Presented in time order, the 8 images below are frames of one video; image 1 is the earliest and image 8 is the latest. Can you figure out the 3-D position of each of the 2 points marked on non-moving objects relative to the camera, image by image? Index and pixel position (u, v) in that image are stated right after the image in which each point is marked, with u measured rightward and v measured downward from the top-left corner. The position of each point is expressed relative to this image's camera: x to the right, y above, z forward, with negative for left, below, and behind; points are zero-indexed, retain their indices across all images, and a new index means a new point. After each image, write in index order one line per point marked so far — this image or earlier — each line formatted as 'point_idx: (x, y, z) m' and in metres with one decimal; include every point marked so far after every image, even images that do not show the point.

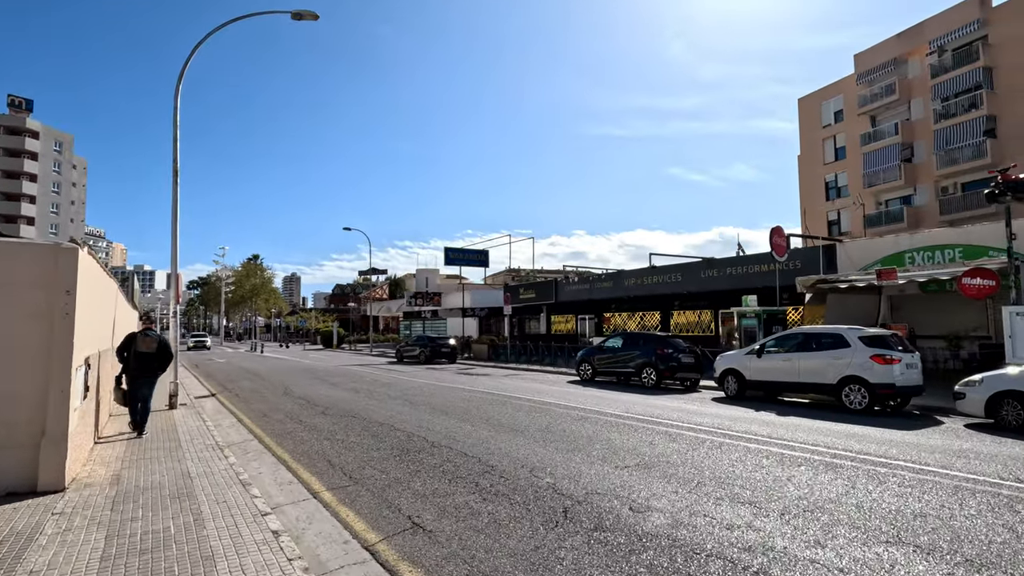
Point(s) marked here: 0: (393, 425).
0: (-2.1, -2.4, +9.4) m
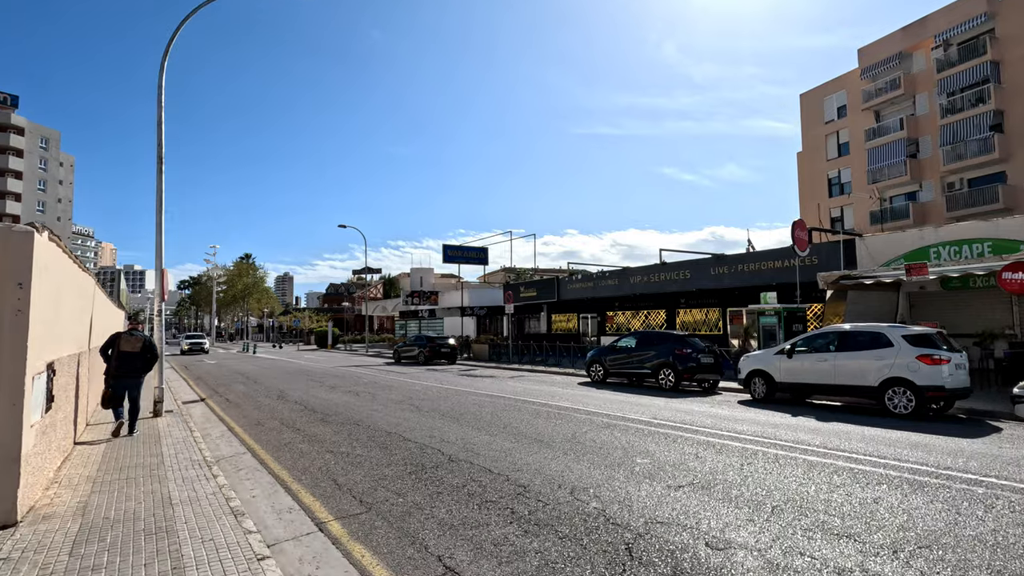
0: (-1.8, -2.4, +8.4) m
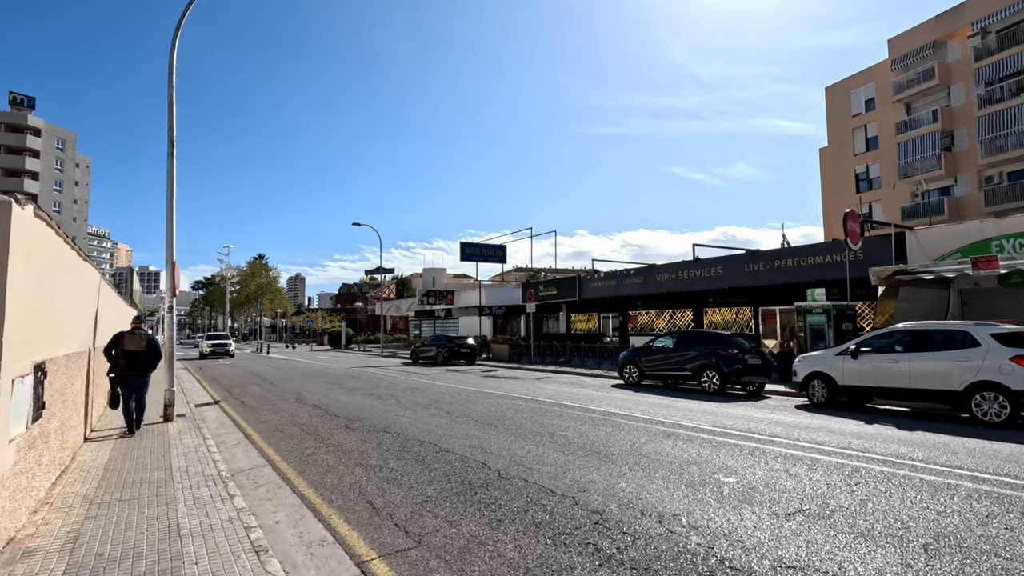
0: (-1.1, -2.2, +7.5) m
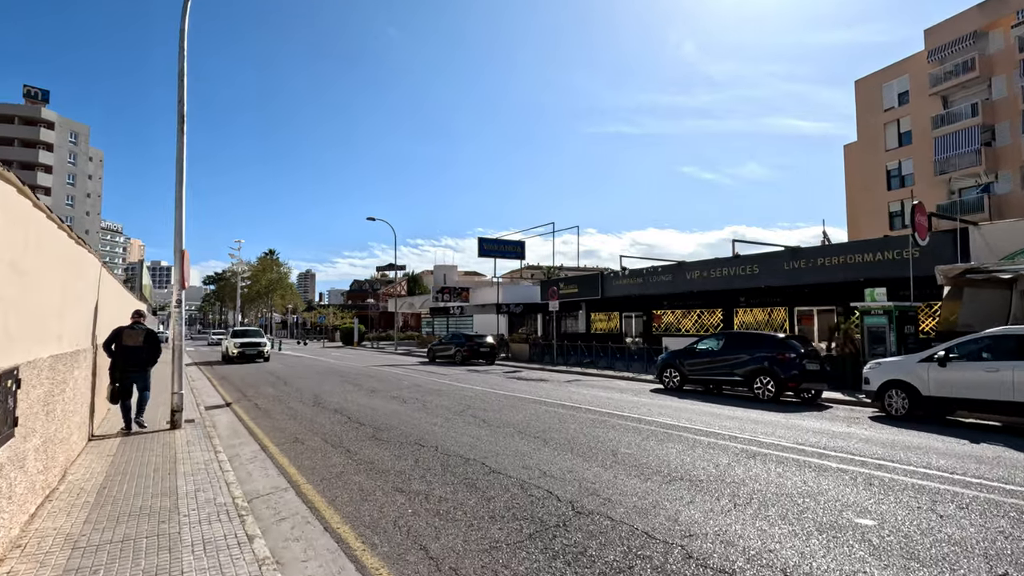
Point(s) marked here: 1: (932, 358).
0: (-0.3, -2.2, +6.4) m
1: (+7.8, -1.3, +9.9) m
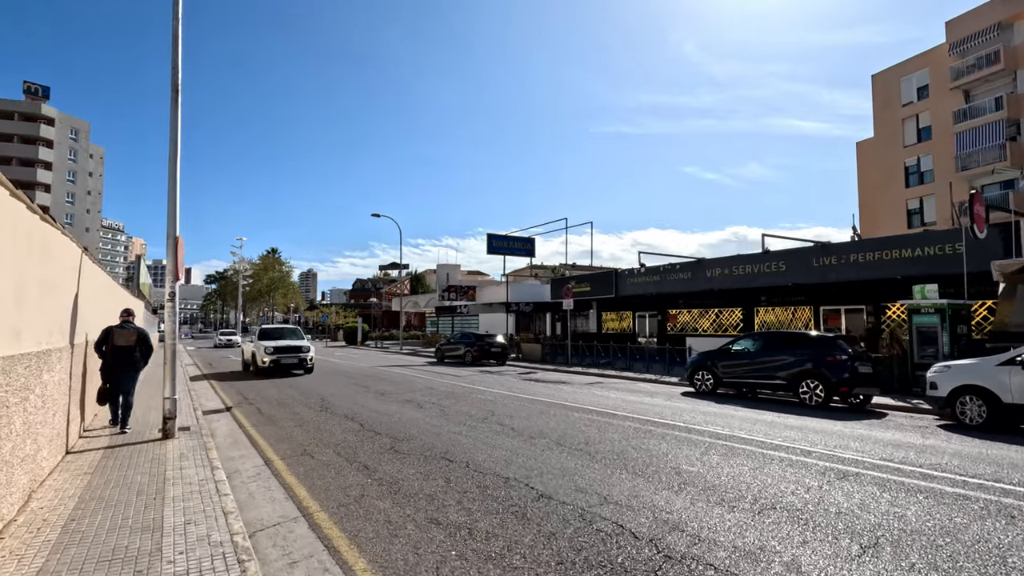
0: (+0.2, -2.0, +5.4) m
1: (+8.4, -1.2, +8.9) m
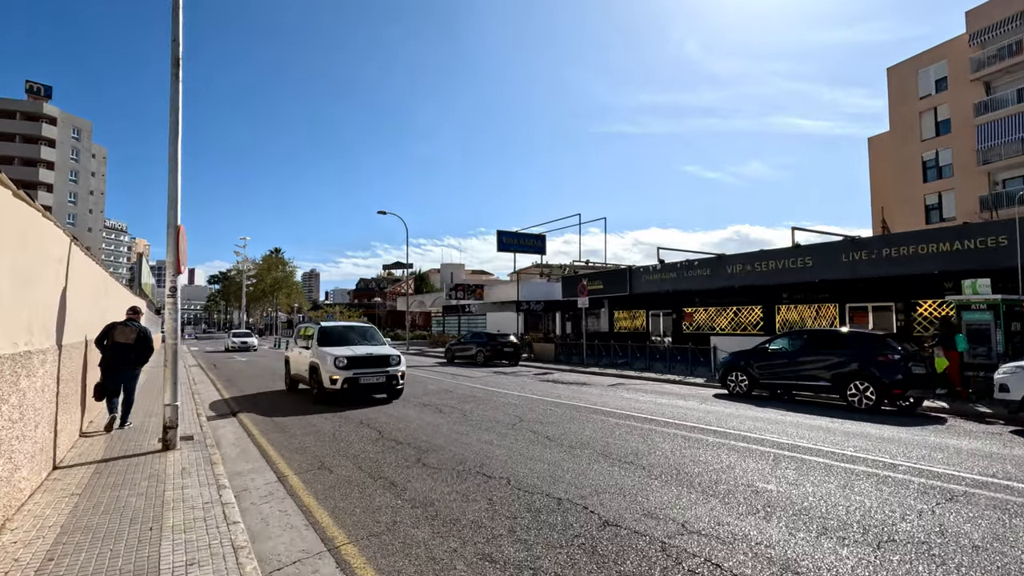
0: (+0.7, -2.0, +4.6) m
1: (+8.9, -1.1, +8.0) m
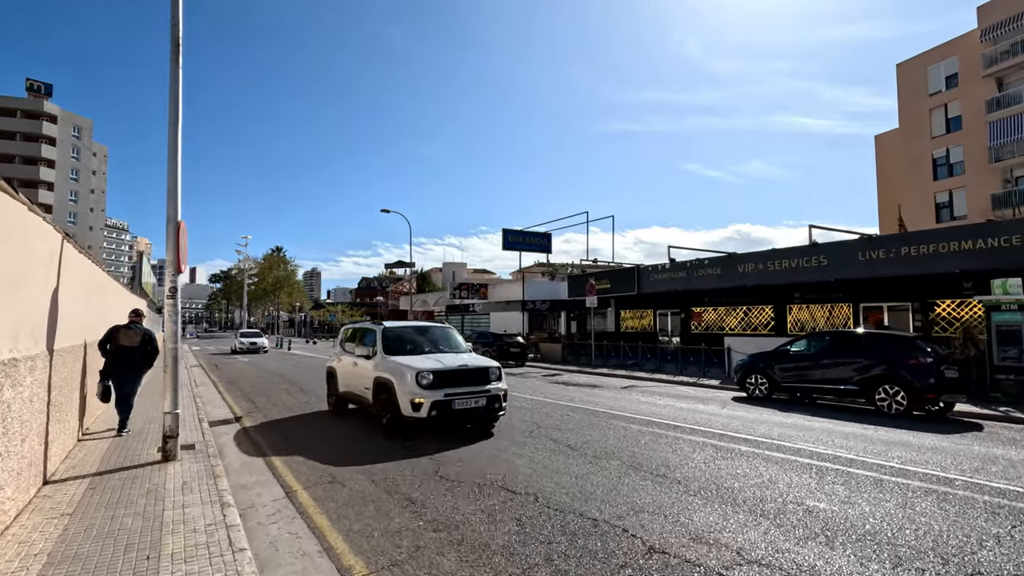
0: (+1.0, -2.0, +4.2) m
1: (+9.2, -1.1, +7.6) m
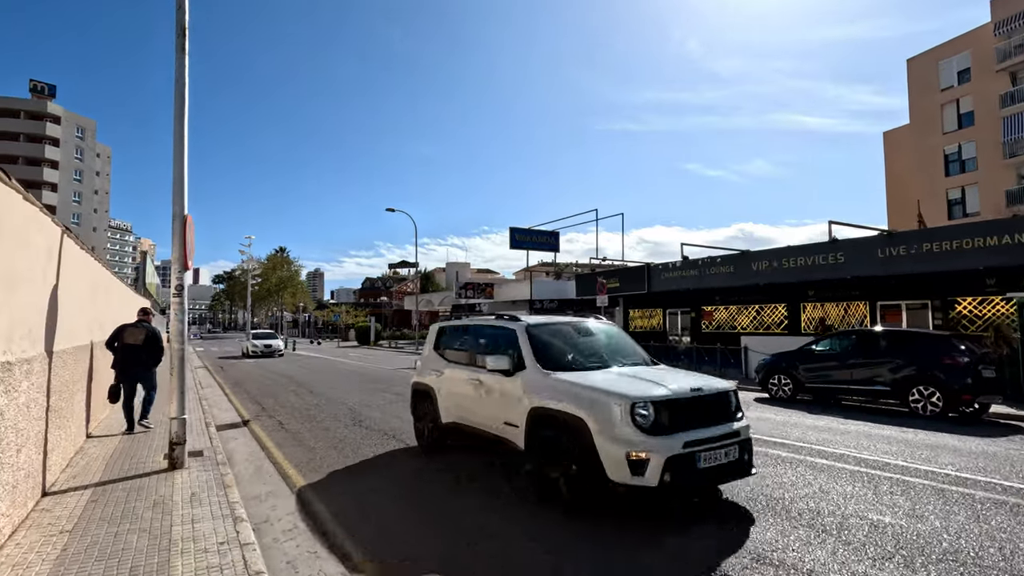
0: (+1.3, -1.9, +3.8) m
1: (+9.5, -1.0, +7.2) m
